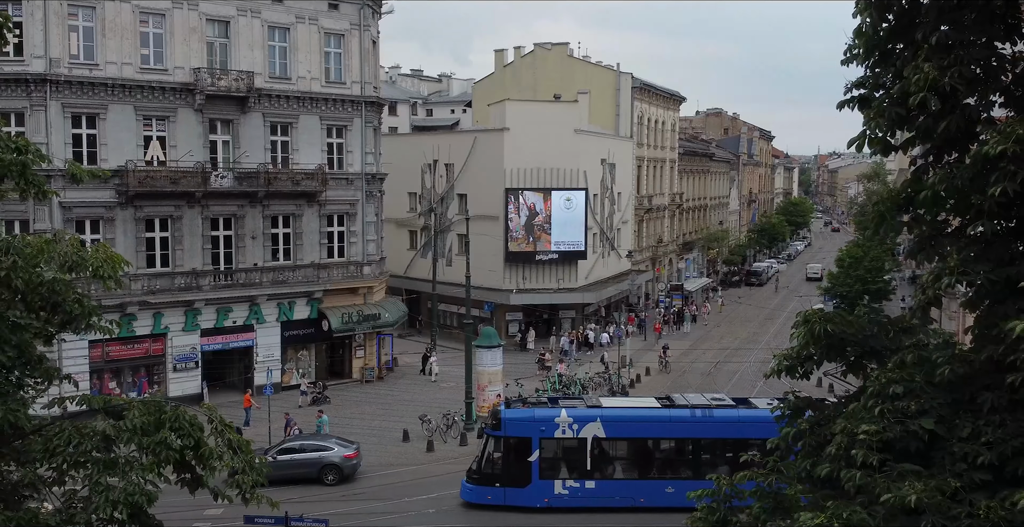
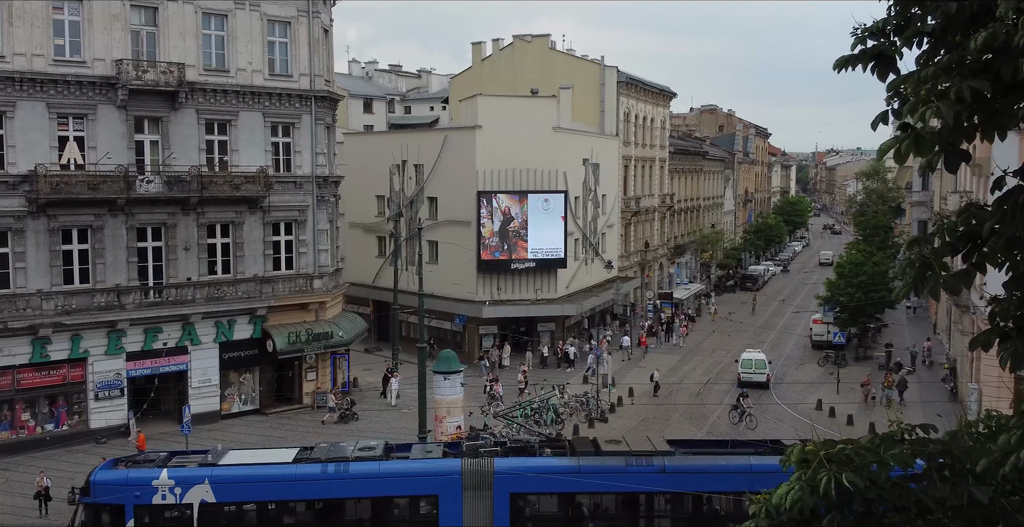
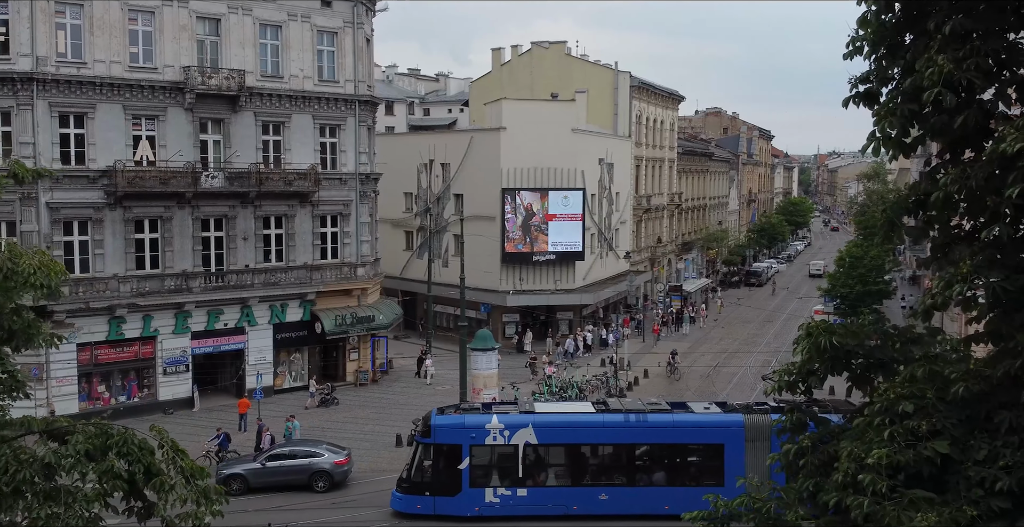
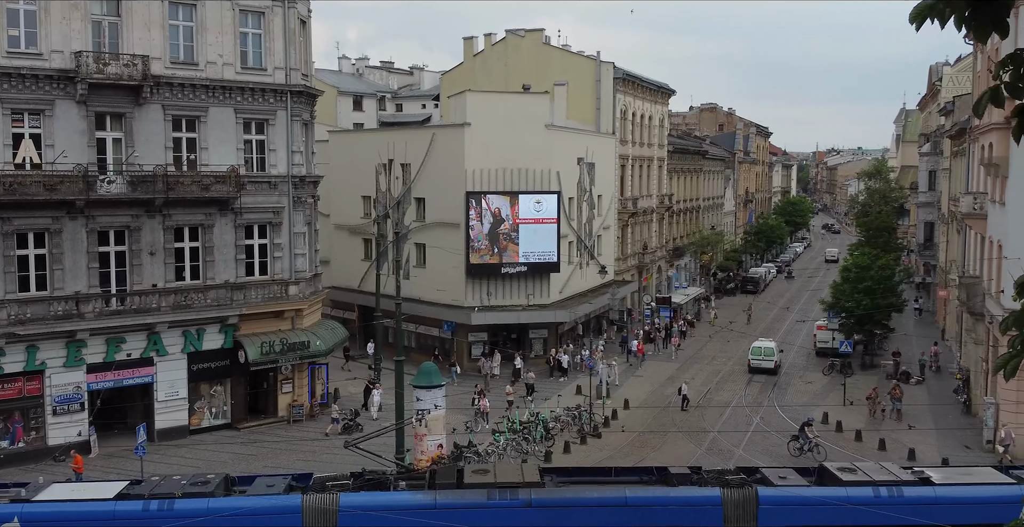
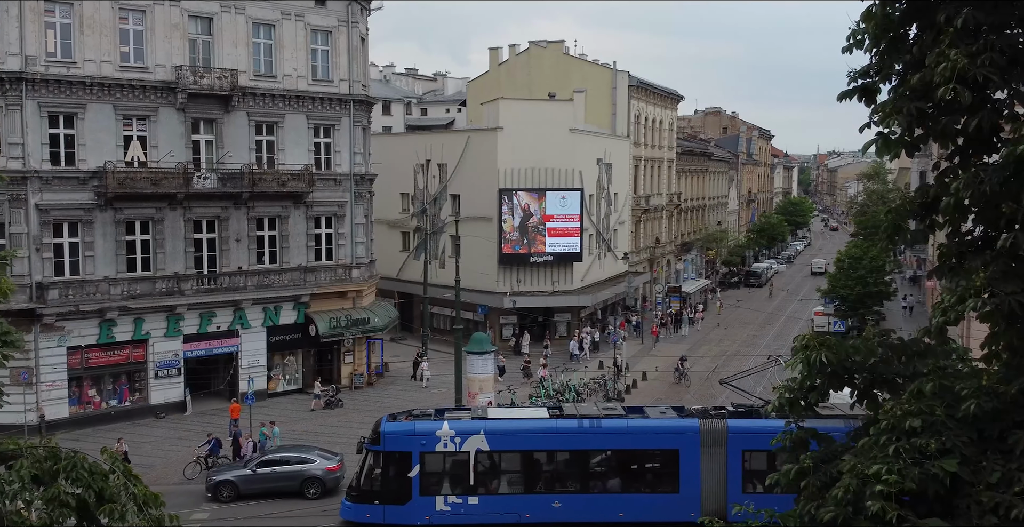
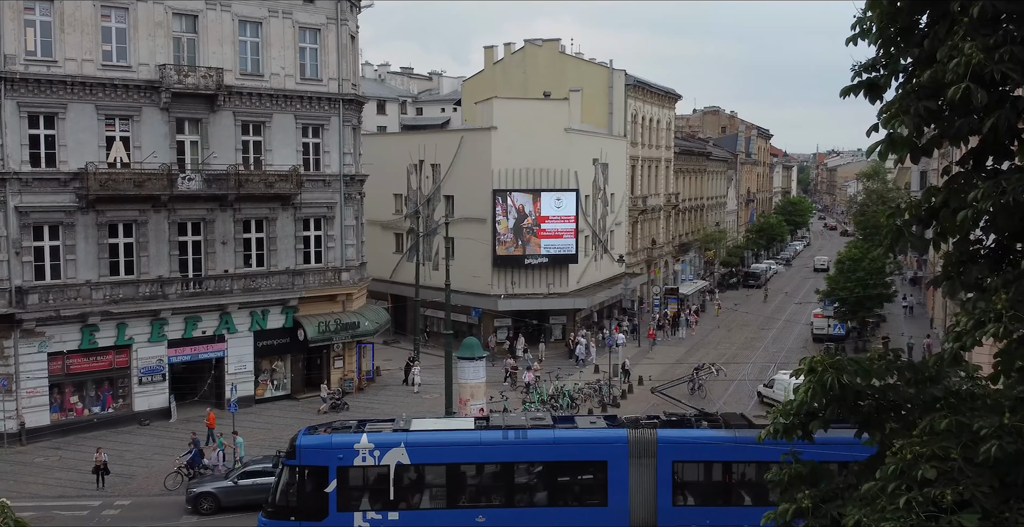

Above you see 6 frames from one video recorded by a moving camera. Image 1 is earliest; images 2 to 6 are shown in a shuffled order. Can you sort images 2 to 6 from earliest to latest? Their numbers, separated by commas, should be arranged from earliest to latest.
3, 5, 6, 2, 4
